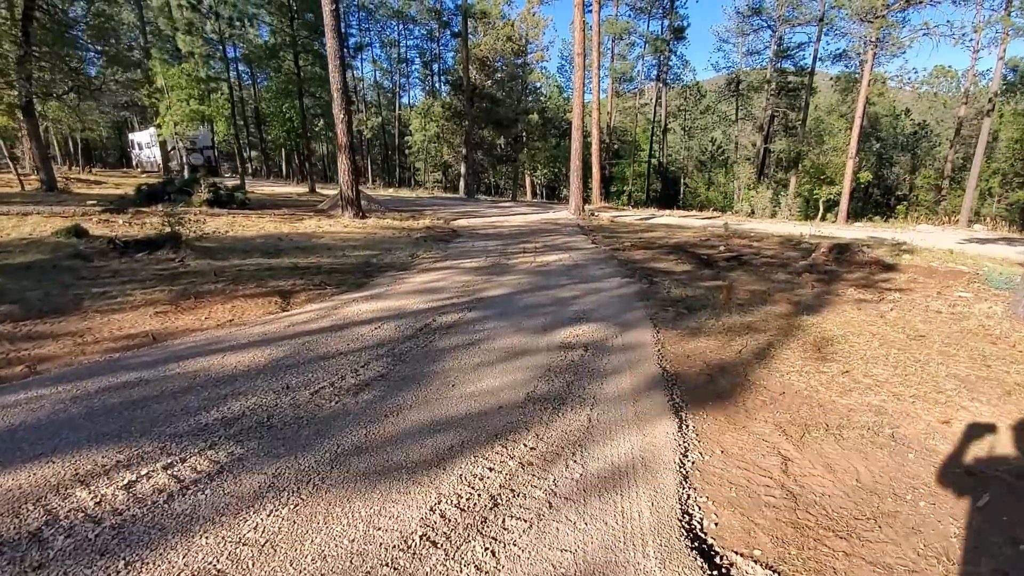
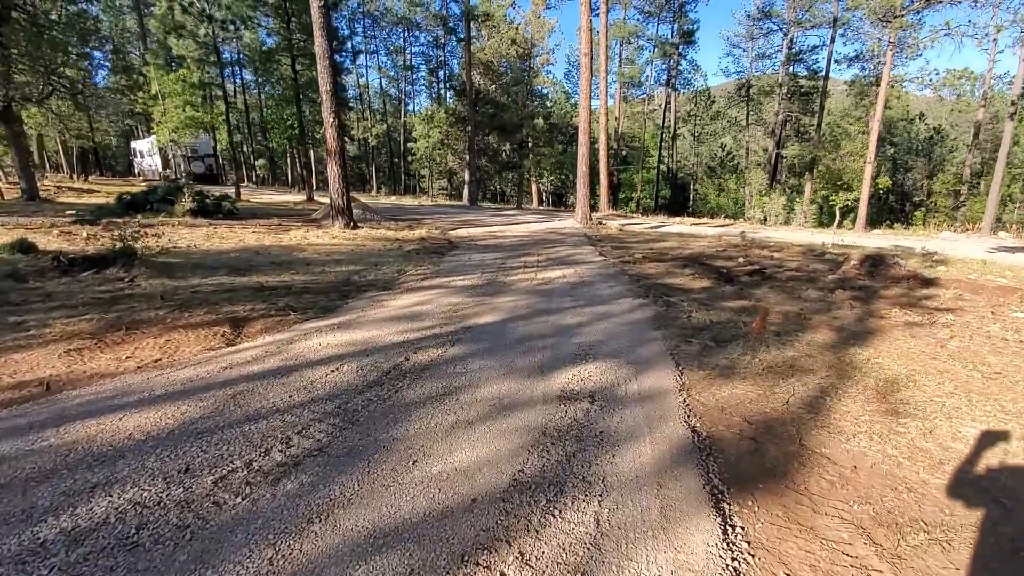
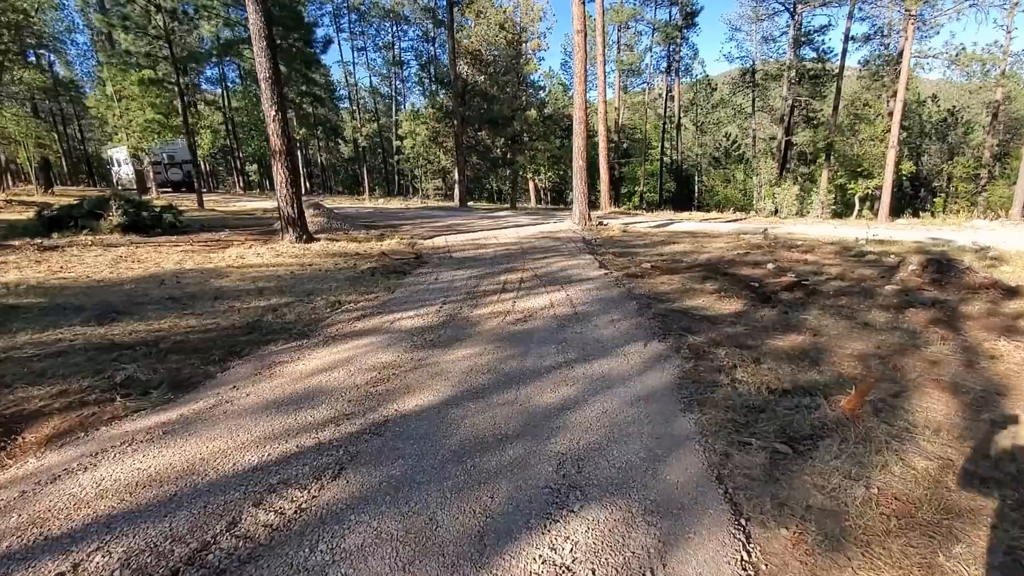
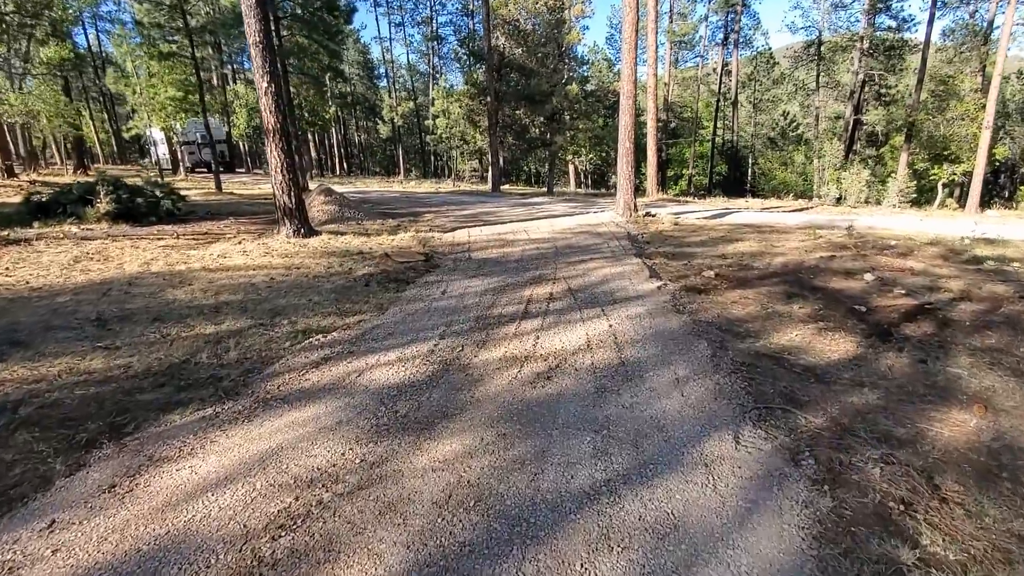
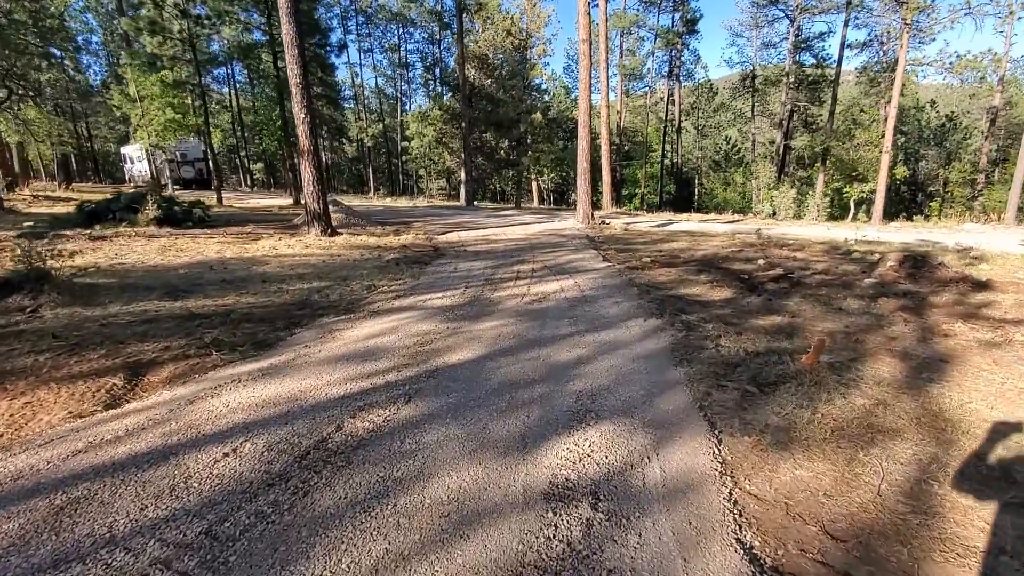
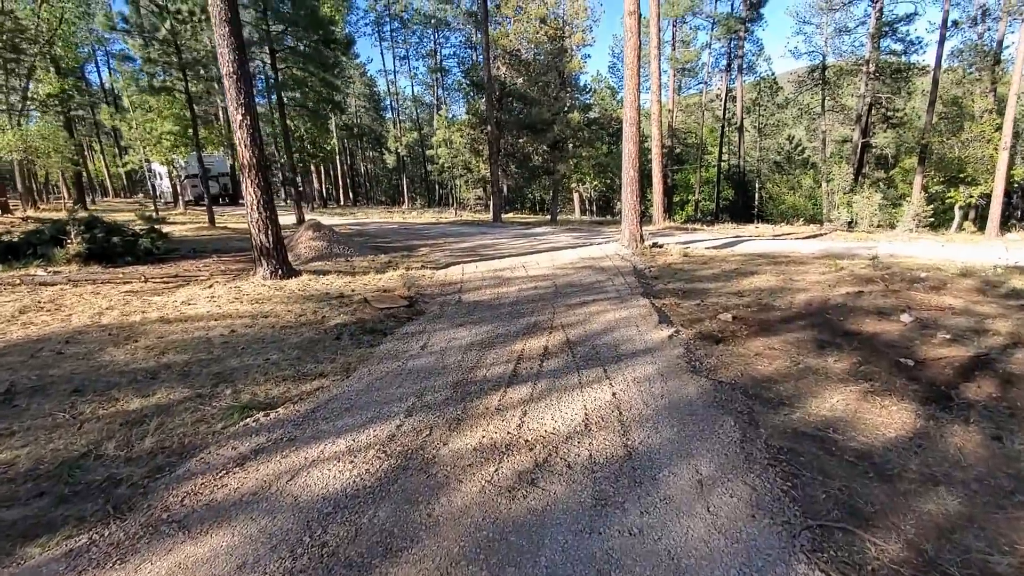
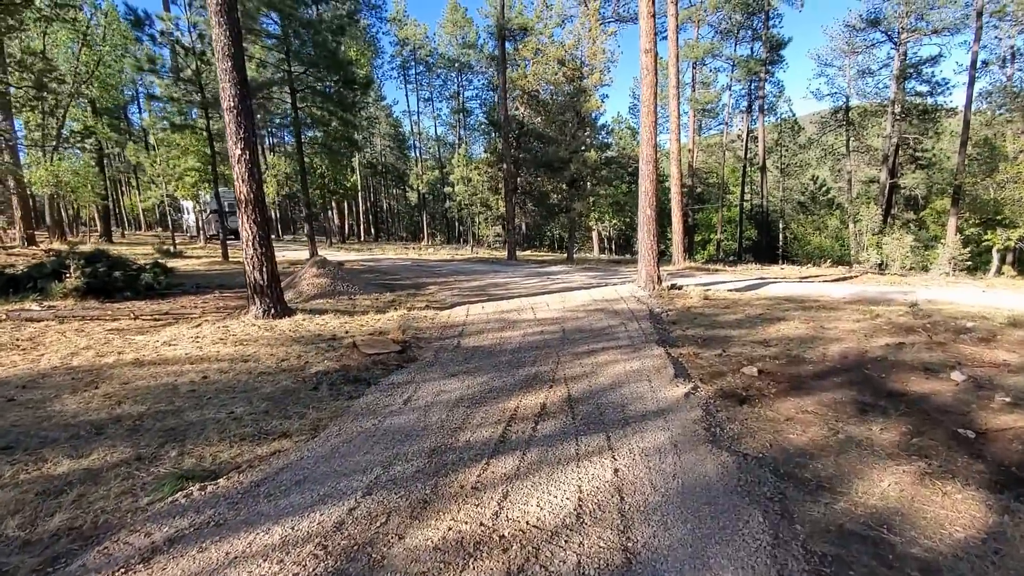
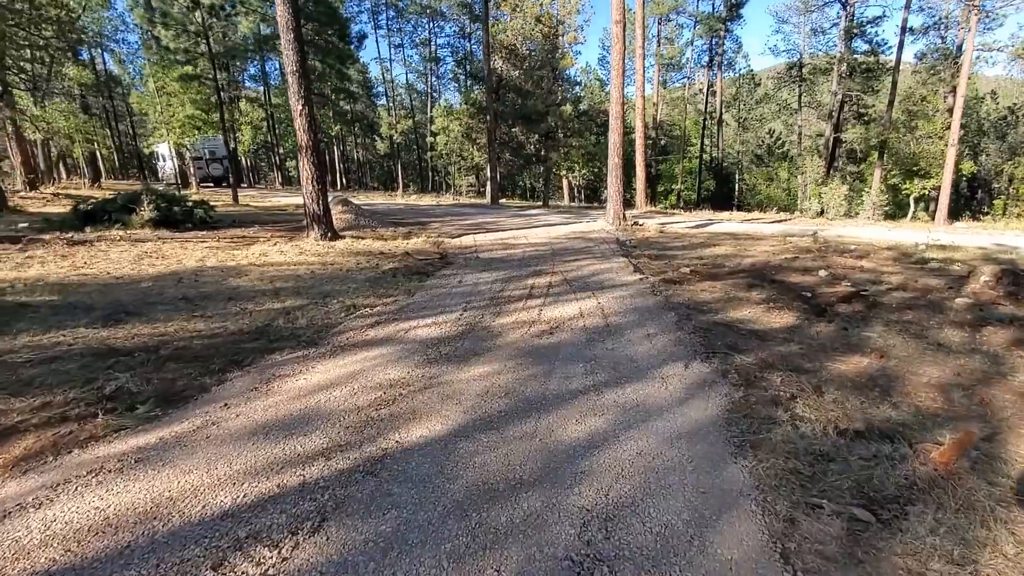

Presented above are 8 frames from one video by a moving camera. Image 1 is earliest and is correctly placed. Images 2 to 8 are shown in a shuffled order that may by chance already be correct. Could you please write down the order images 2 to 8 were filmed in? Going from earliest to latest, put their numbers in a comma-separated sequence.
2, 5, 3, 8, 4, 6, 7
